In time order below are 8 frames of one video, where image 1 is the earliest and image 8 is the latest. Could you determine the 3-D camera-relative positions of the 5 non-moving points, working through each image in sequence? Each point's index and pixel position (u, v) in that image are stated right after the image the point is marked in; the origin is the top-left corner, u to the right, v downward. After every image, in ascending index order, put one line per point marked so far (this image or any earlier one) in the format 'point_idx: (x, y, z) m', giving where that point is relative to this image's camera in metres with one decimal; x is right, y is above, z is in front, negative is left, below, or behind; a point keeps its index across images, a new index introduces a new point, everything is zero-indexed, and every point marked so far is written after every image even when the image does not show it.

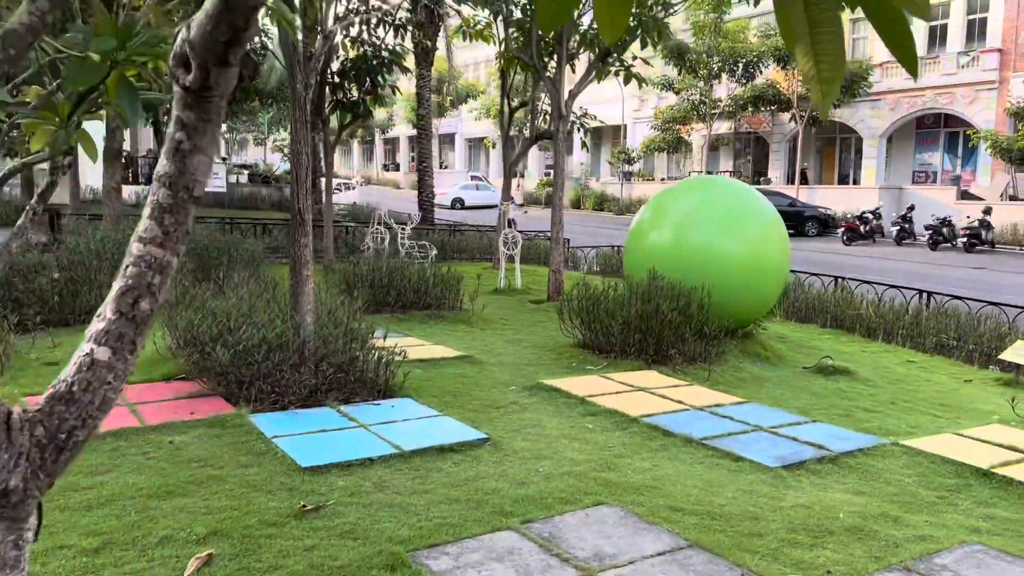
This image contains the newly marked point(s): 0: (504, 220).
0: (-0.1, +1.1, +13.8) m
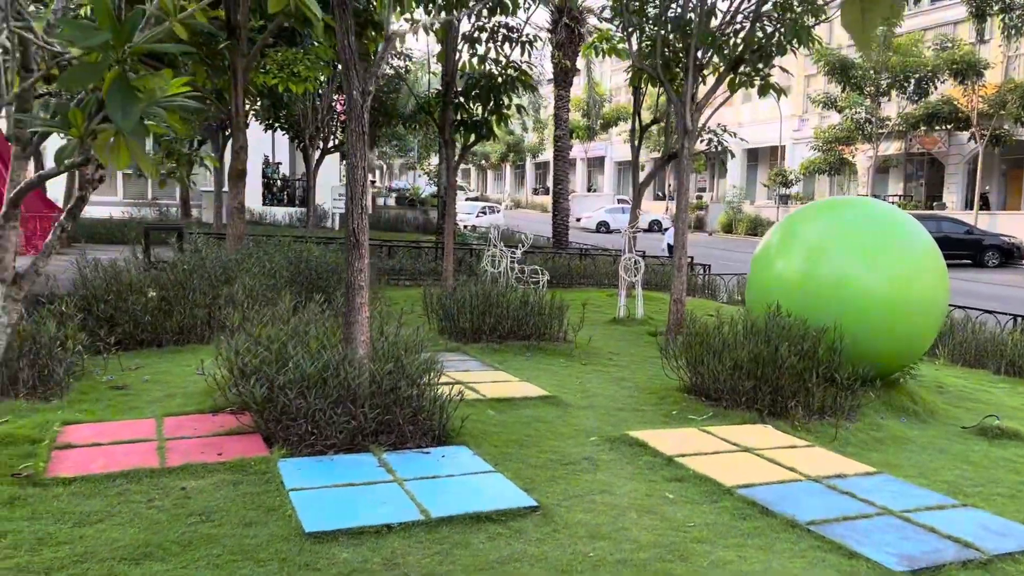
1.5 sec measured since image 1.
0: (+1.8, +0.7, +12.9) m
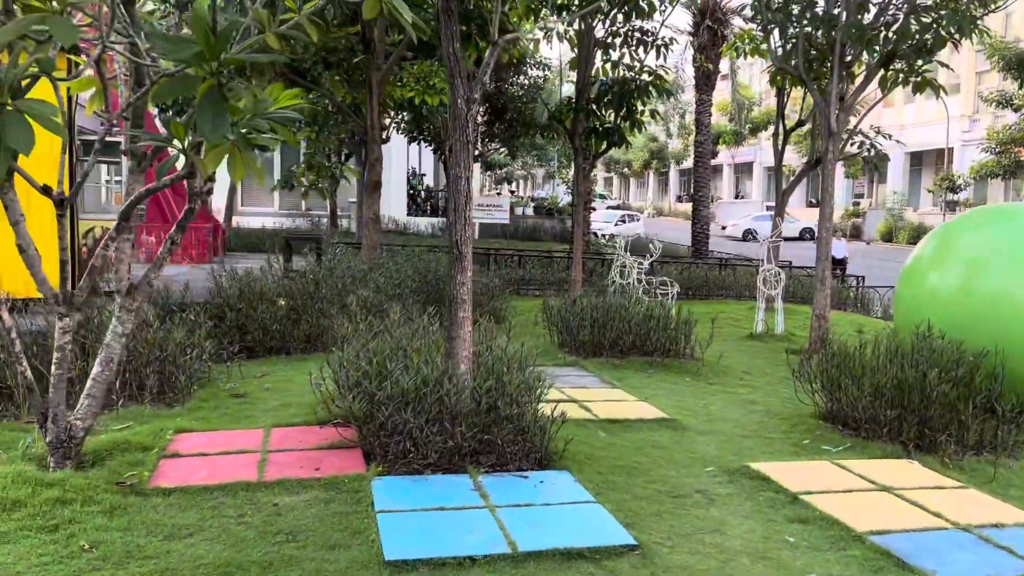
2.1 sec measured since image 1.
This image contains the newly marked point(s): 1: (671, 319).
0: (+3.7, +0.5, +12.2) m
1: (+1.4, -0.3, +7.6) m
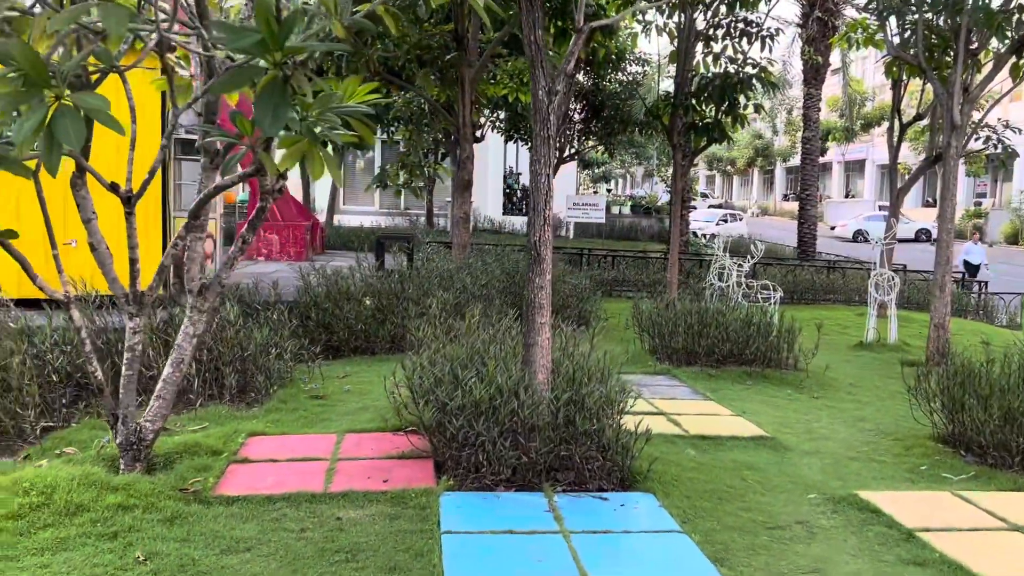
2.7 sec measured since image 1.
0: (+5.0, +0.4, +11.4) m
1: (+2.2, -0.3, +7.1) m
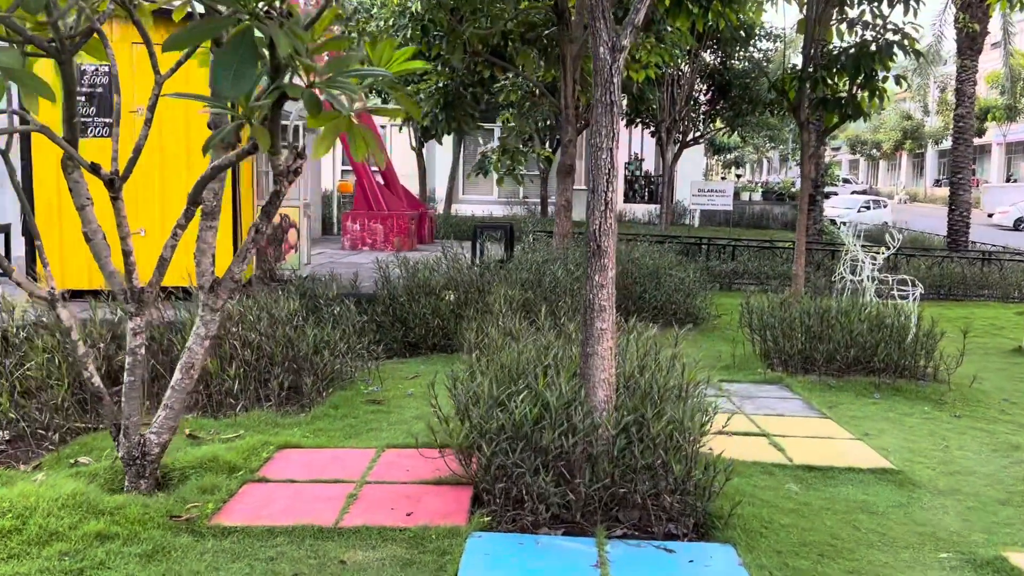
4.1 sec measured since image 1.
0: (+6.3, +0.4, +9.9) m
1: (+2.8, -0.3, +6.1) m
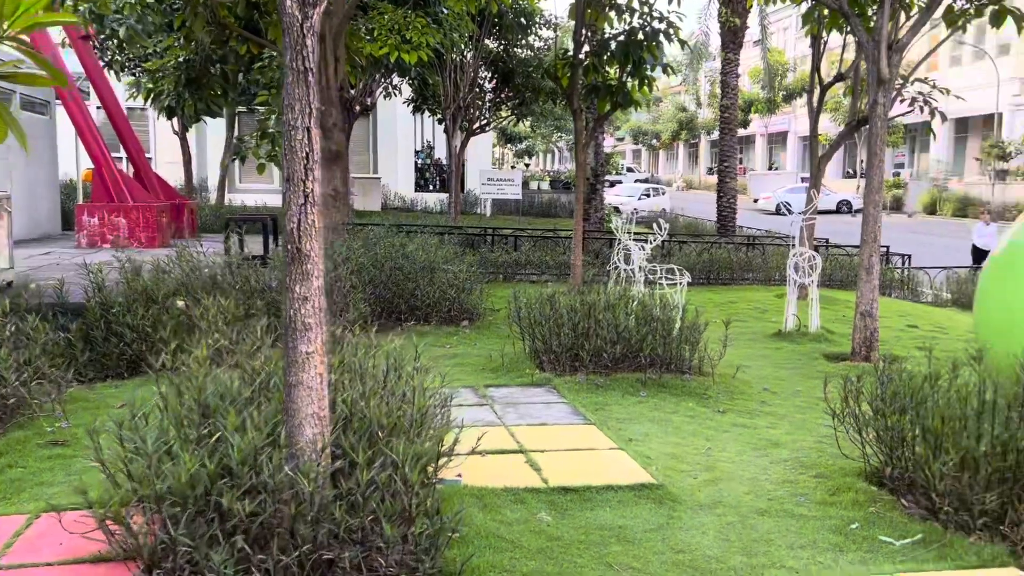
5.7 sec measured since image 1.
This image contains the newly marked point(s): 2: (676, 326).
0: (+3.6, +0.6, +10.3) m
1: (+1.1, -0.2, +5.9) m
2: (+1.1, -0.3, +5.9) m
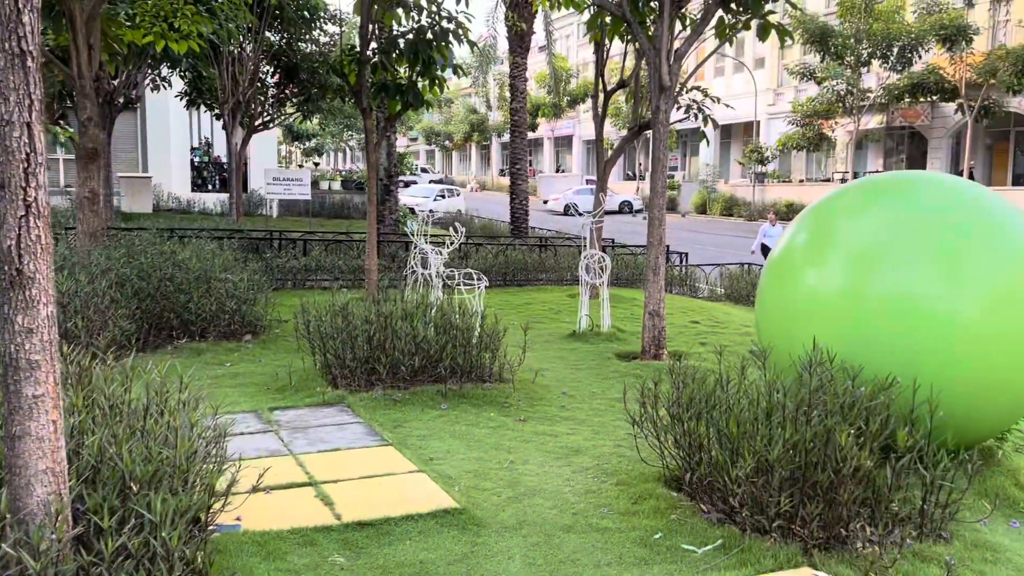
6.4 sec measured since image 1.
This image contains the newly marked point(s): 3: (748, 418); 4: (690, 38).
0: (+1.0, +0.7, +10.6) m
1: (-0.3, -0.3, +5.7) m
2: (-0.3, -0.3, +5.7) m
3: (+1.0, -0.5, +3.6) m
4: (+1.6, +2.2, +7.6) m
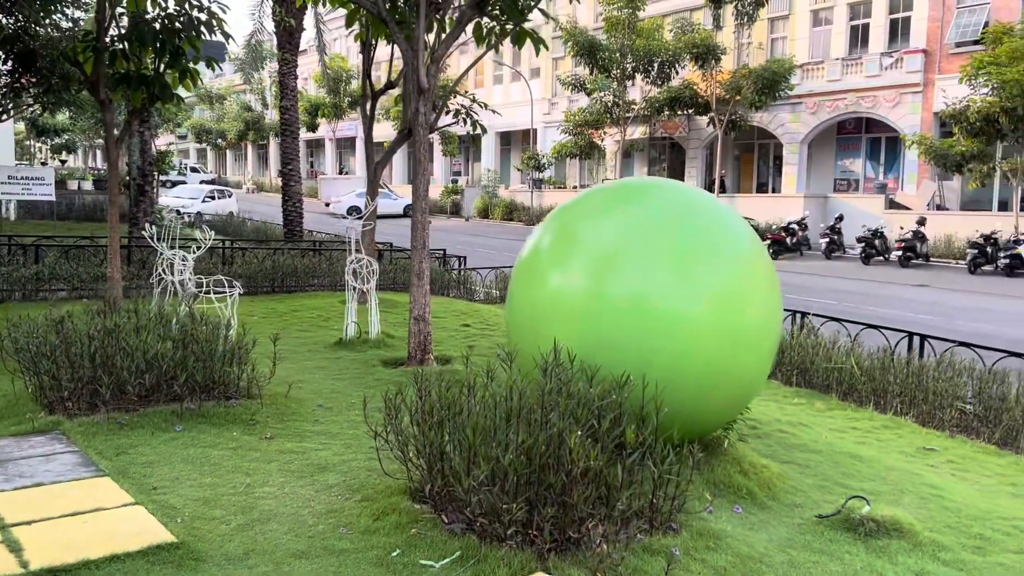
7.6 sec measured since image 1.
0: (-1.7, +0.6, +10.4) m
1: (-1.9, -0.3, +5.3) m
2: (-1.8, -0.4, +5.3) m
3: (-0.1, -0.6, +3.5) m
4: (-0.5, +2.2, +7.6) m
